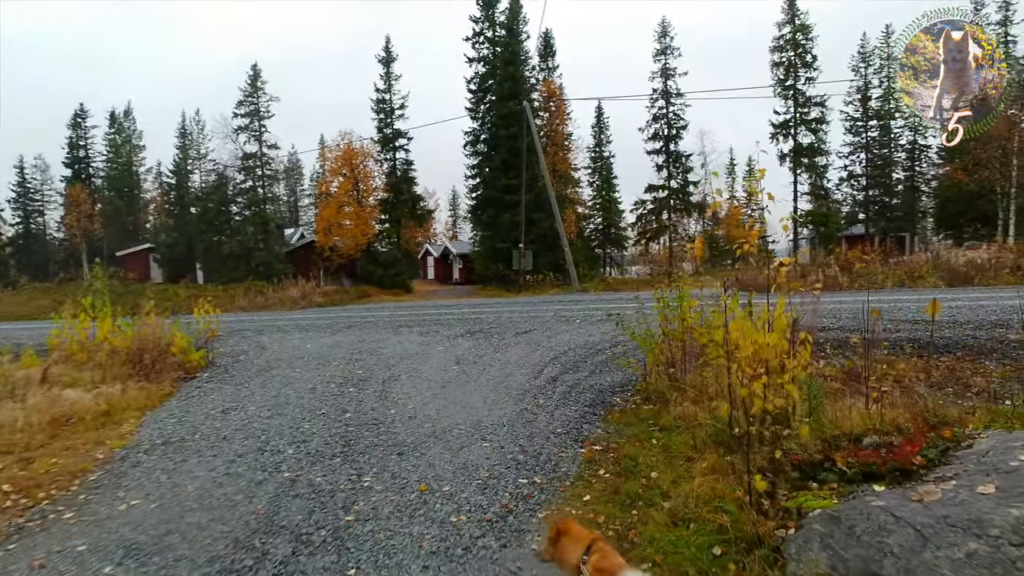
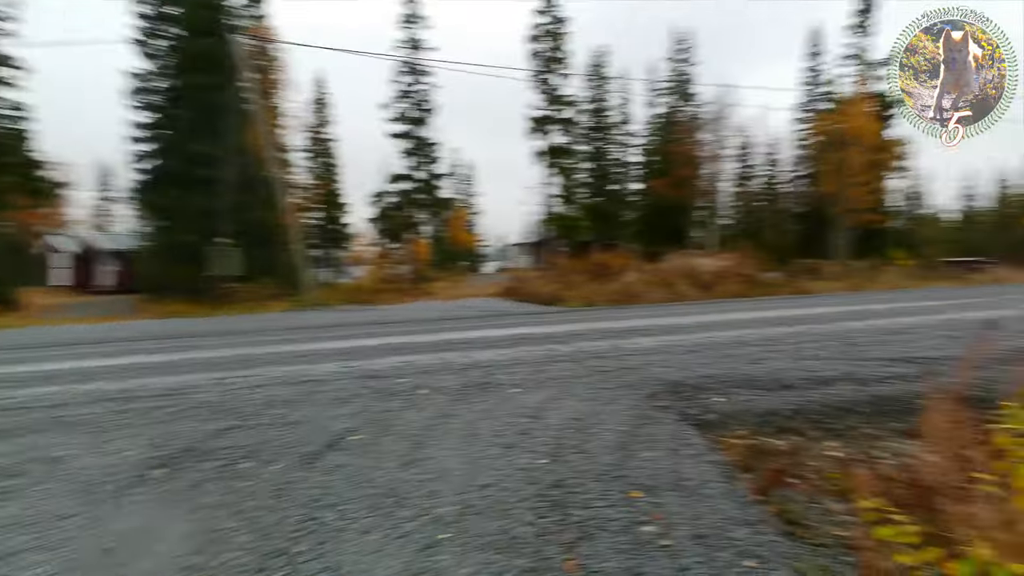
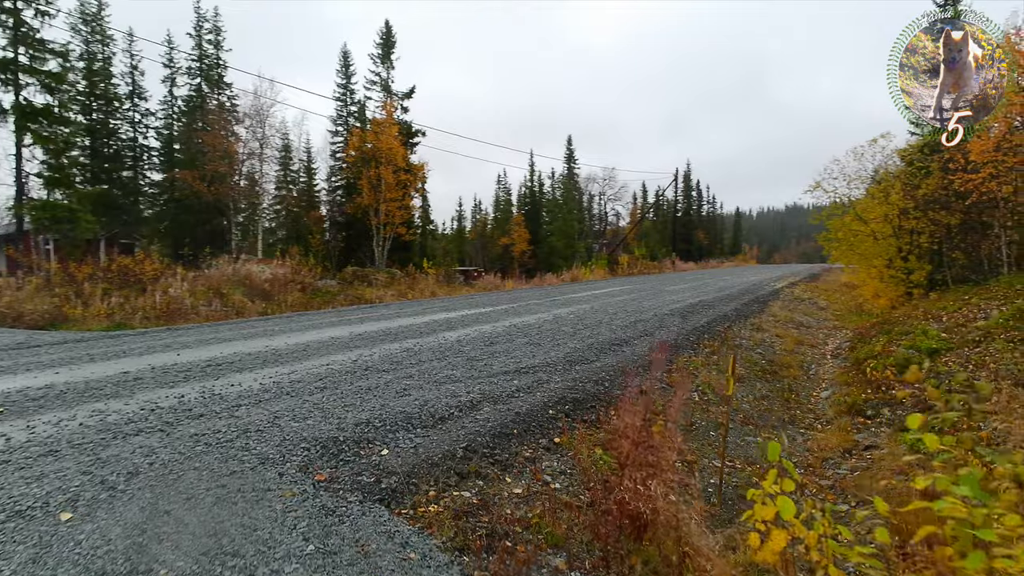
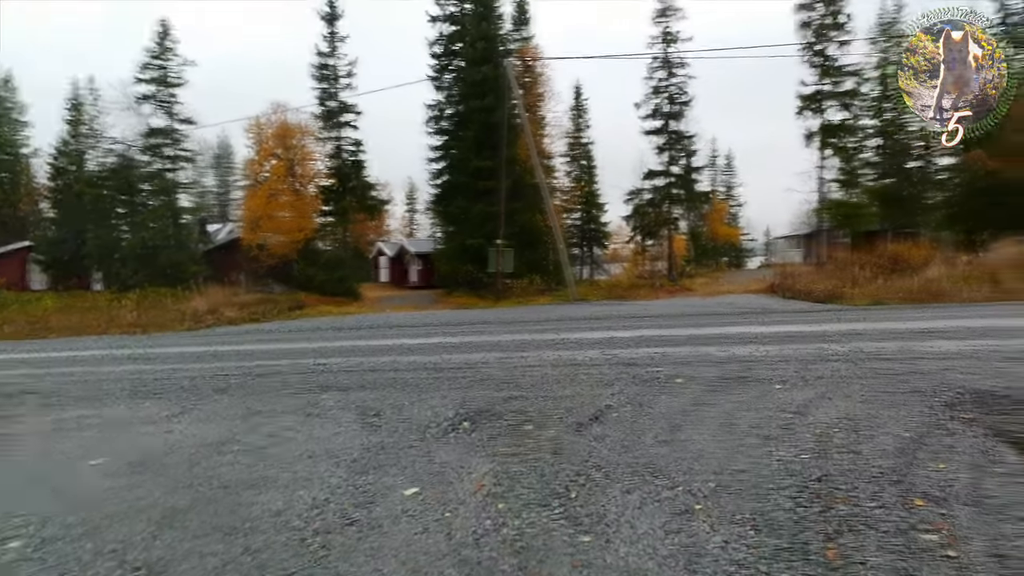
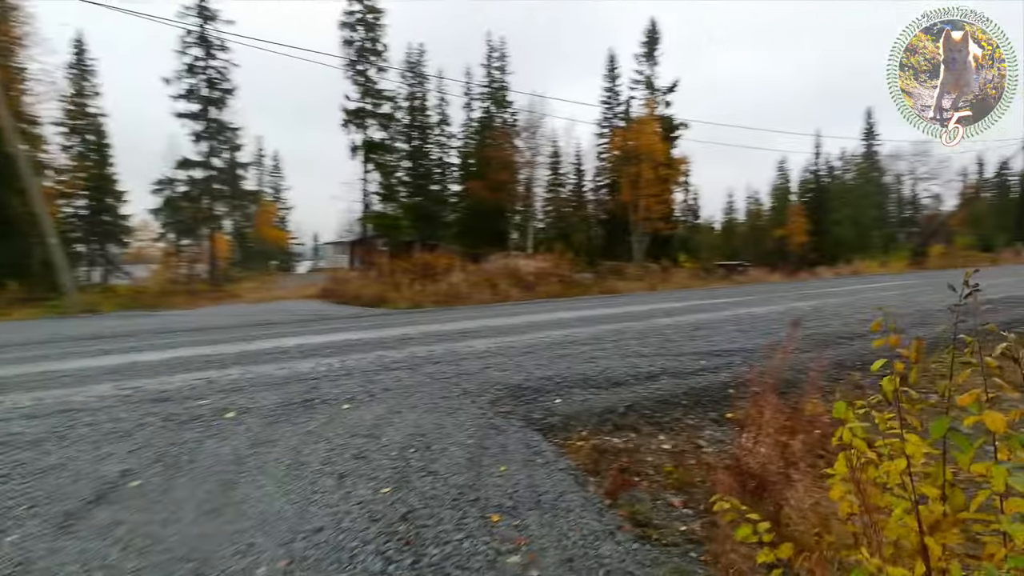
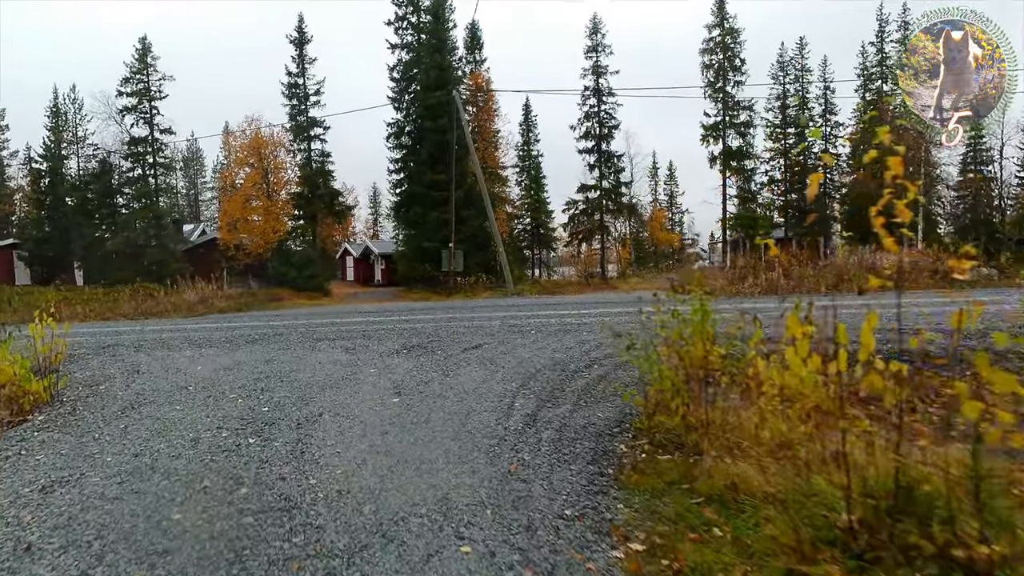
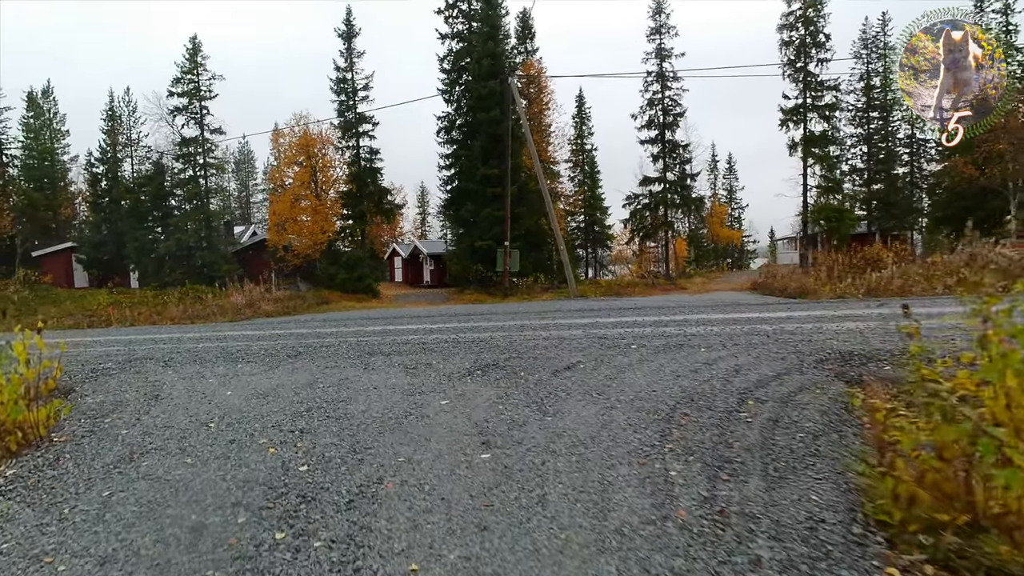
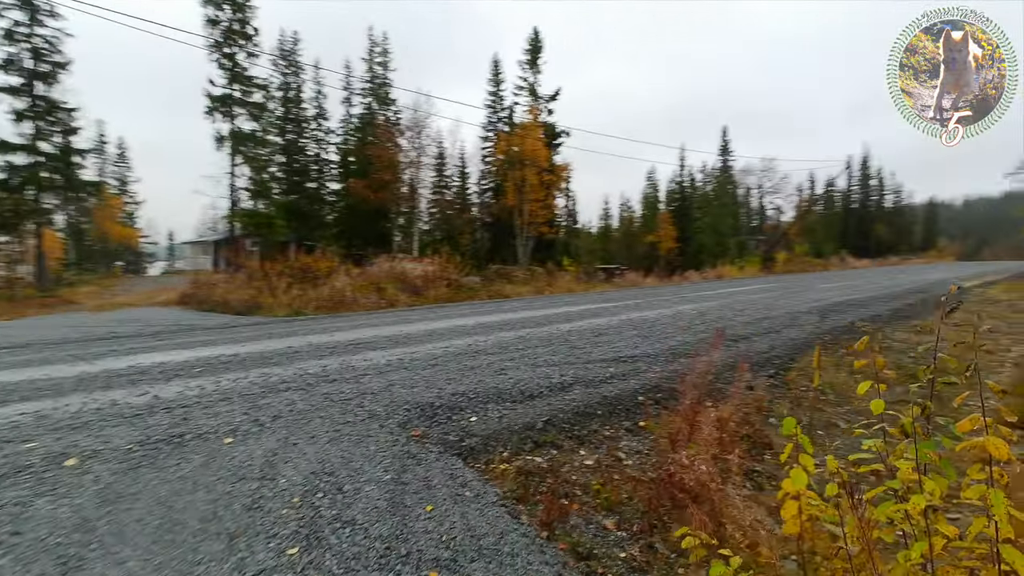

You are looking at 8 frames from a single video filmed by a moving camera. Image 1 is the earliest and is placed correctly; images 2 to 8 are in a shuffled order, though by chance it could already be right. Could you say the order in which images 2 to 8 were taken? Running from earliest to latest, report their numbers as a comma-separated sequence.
6, 7, 4, 2, 5, 8, 3
